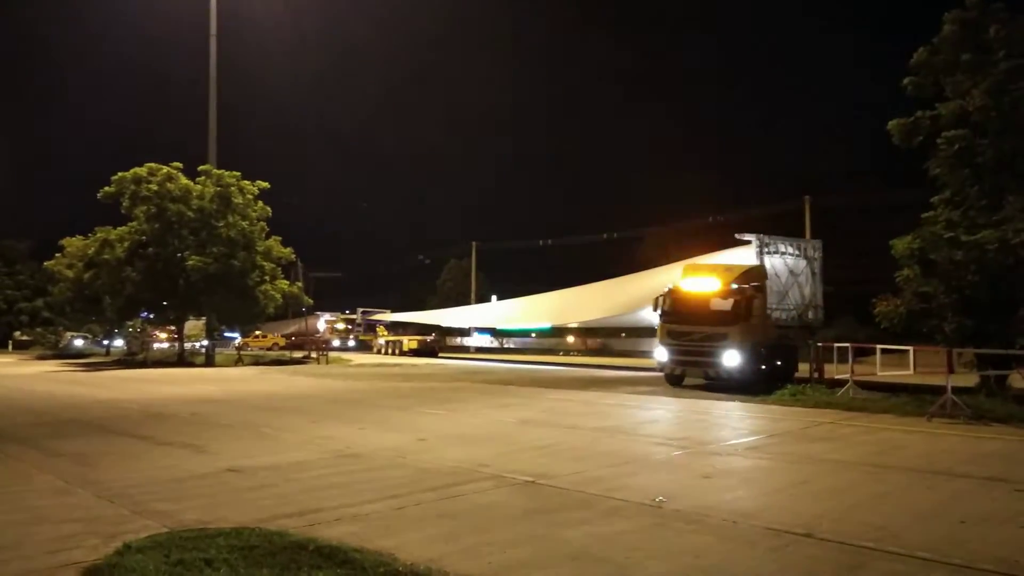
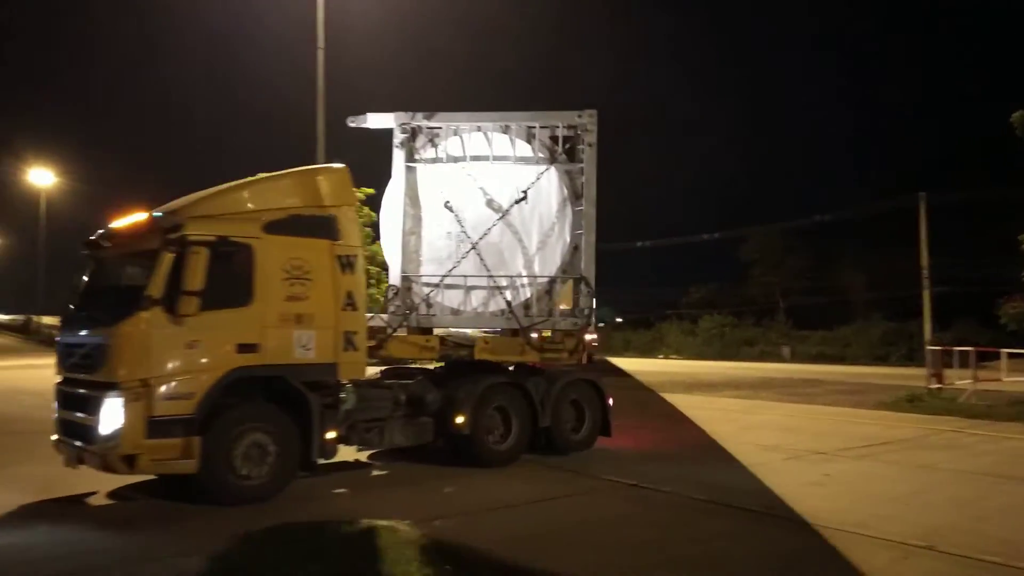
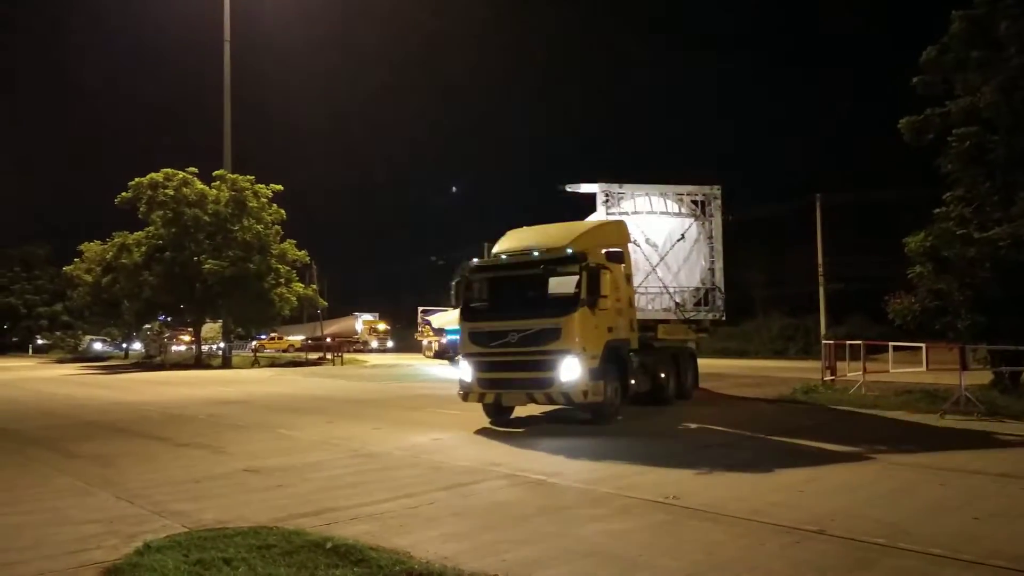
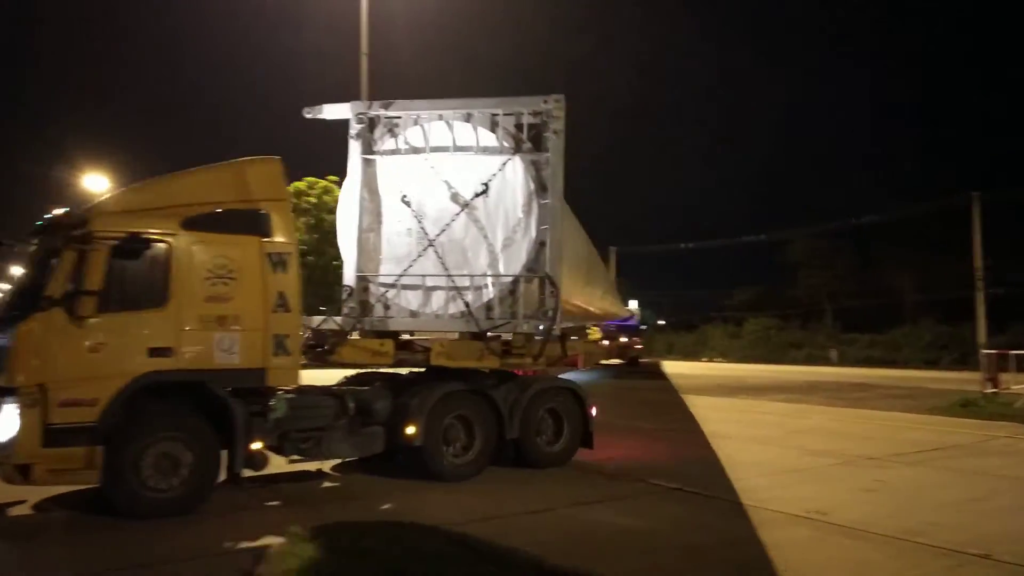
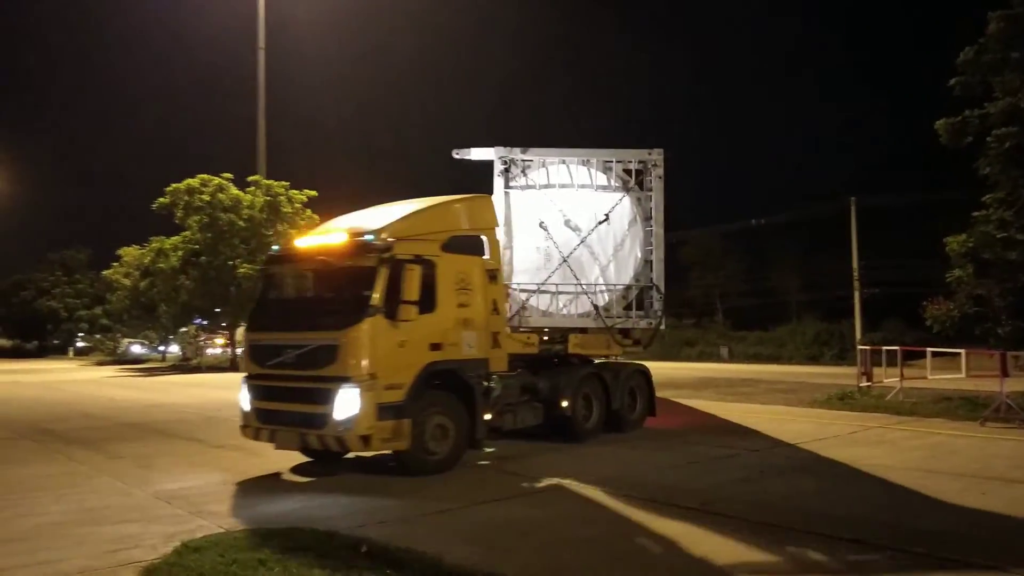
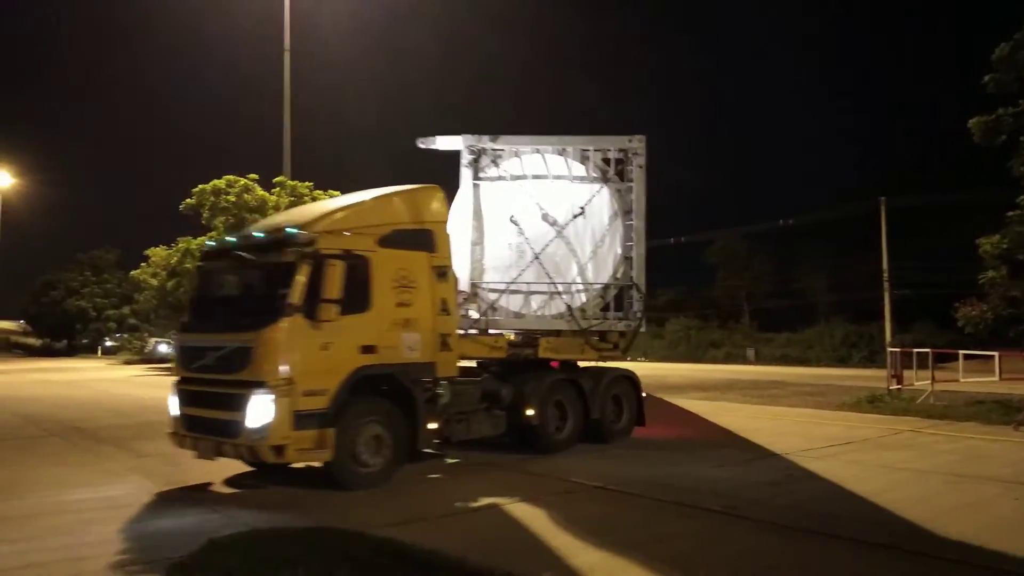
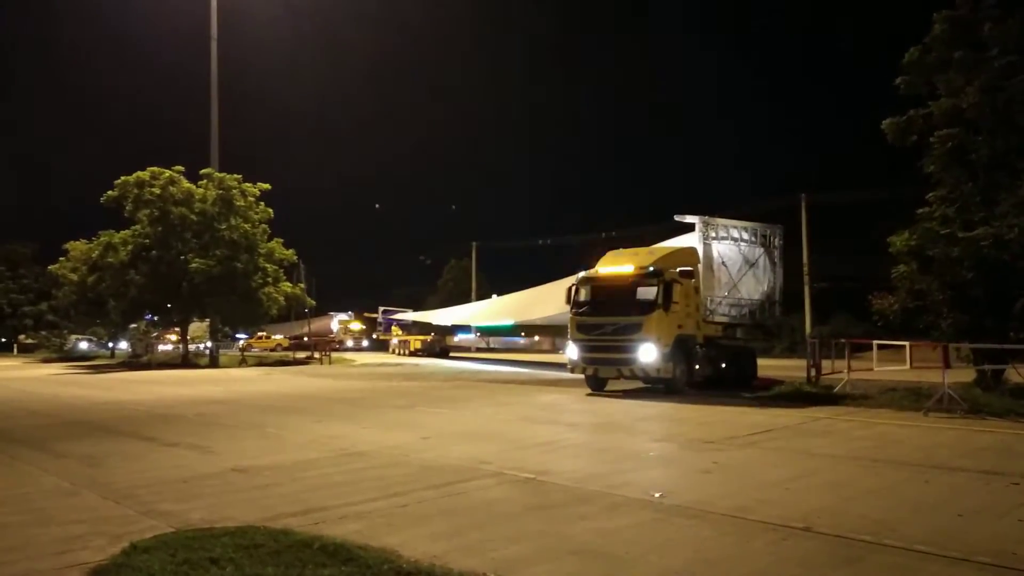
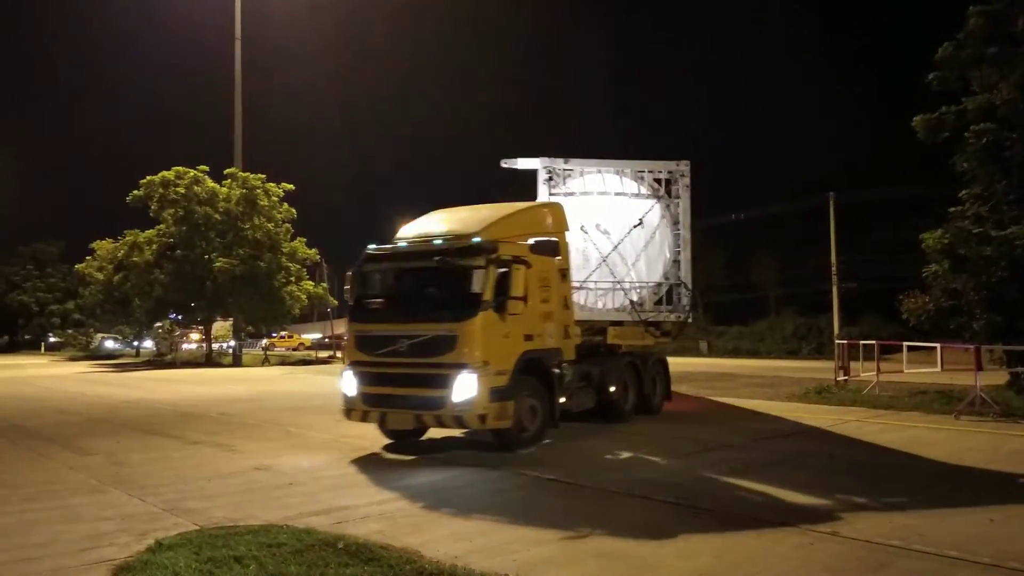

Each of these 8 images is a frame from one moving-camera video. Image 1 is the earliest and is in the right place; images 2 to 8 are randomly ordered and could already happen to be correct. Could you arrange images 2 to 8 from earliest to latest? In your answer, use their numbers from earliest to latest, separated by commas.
7, 3, 8, 5, 6, 2, 4
